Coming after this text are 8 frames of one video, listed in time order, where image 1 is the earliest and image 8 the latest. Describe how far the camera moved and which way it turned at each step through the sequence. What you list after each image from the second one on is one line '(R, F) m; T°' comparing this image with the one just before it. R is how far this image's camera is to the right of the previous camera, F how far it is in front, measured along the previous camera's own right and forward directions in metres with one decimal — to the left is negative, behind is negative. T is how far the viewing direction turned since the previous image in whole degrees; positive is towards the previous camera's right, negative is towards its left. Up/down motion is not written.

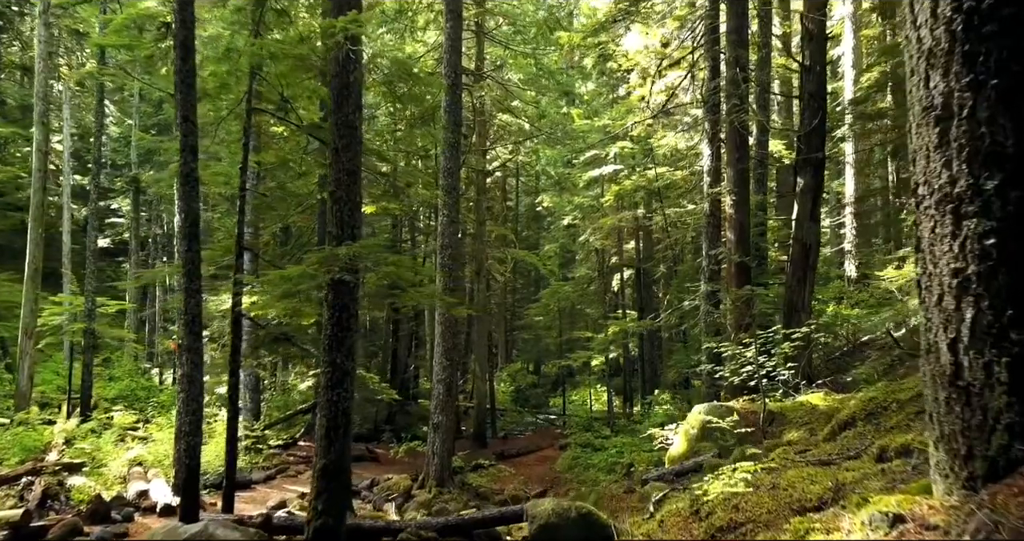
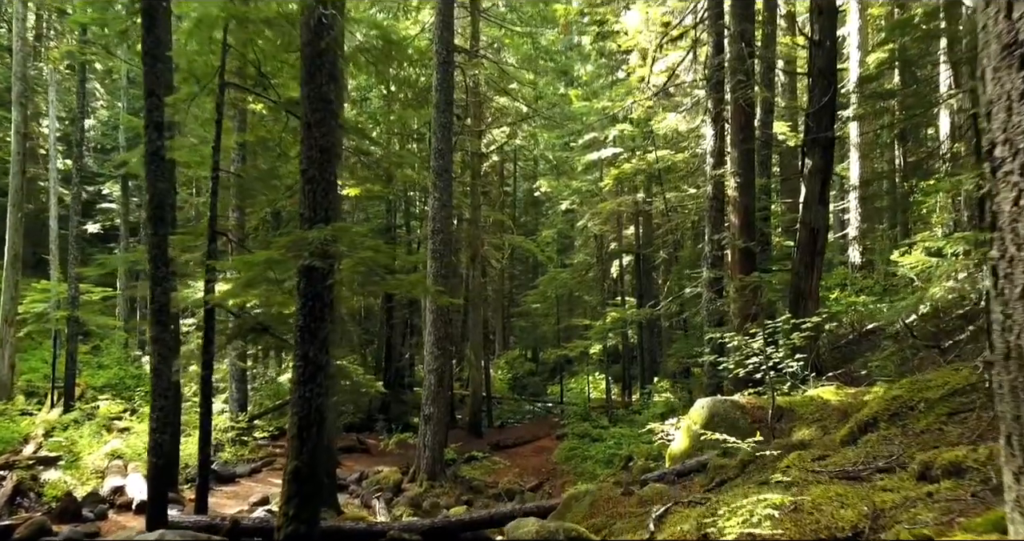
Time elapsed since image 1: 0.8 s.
(+0.1, +0.5) m; 0°
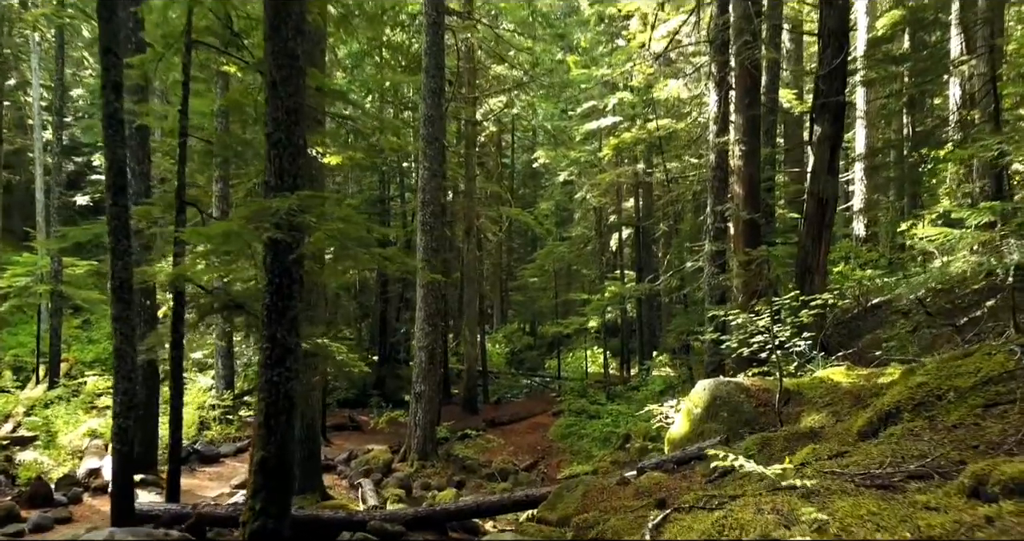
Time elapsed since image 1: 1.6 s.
(+0.1, +0.5) m; 0°
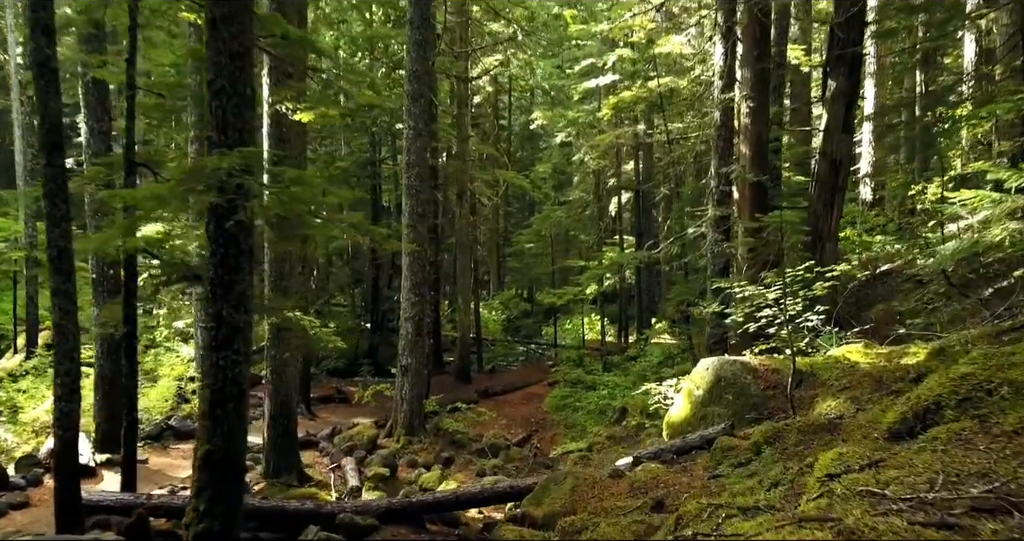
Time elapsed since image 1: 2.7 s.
(+0.1, +0.7) m; 0°
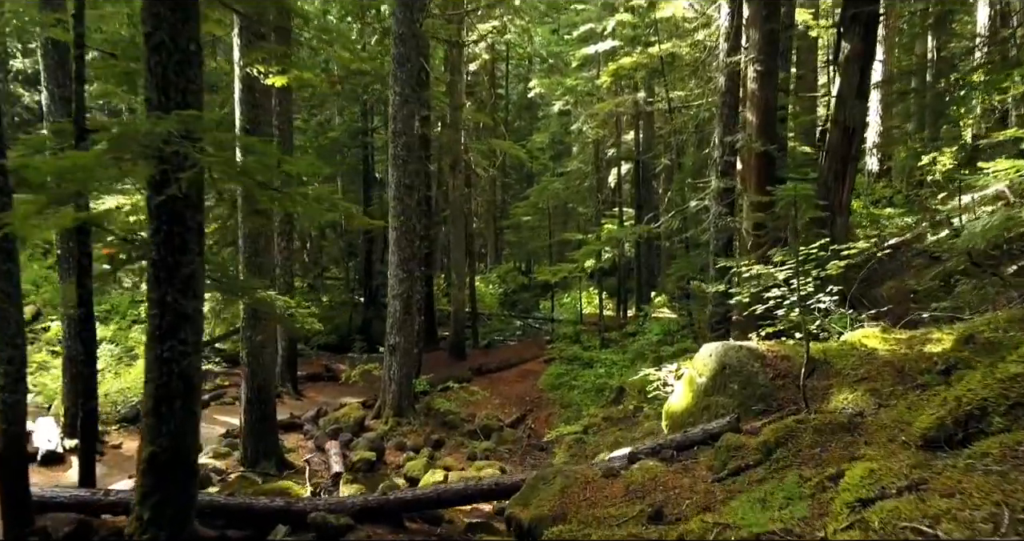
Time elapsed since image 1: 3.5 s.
(+0.1, +0.6) m; 0°
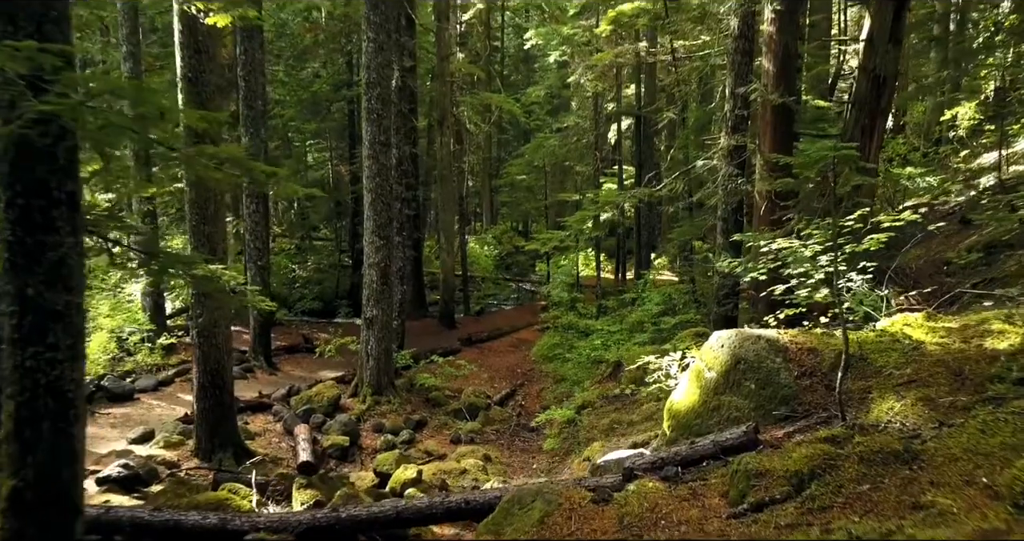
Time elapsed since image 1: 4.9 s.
(+0.2, +1.0) m; 0°
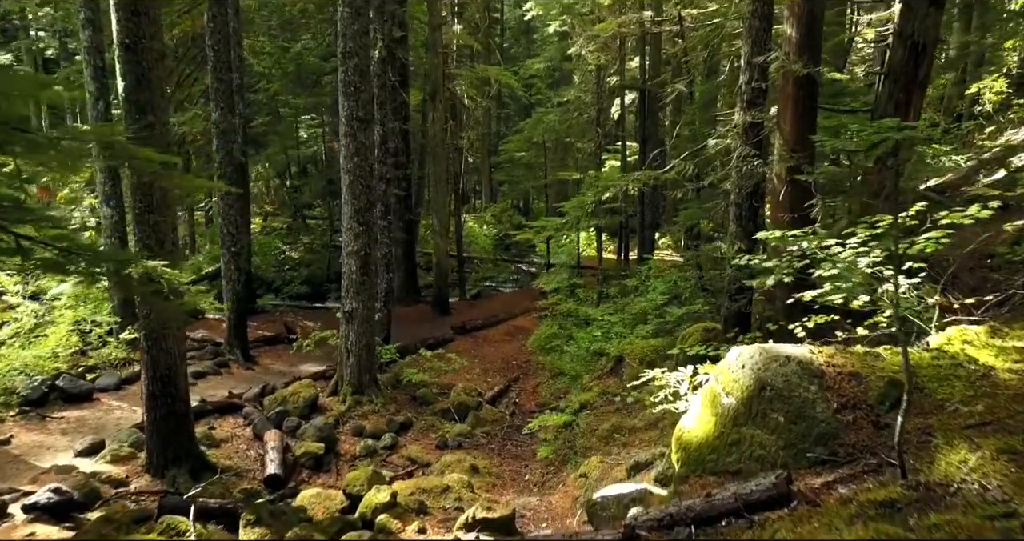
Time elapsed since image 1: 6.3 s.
(+0.1, +0.9) m; 0°
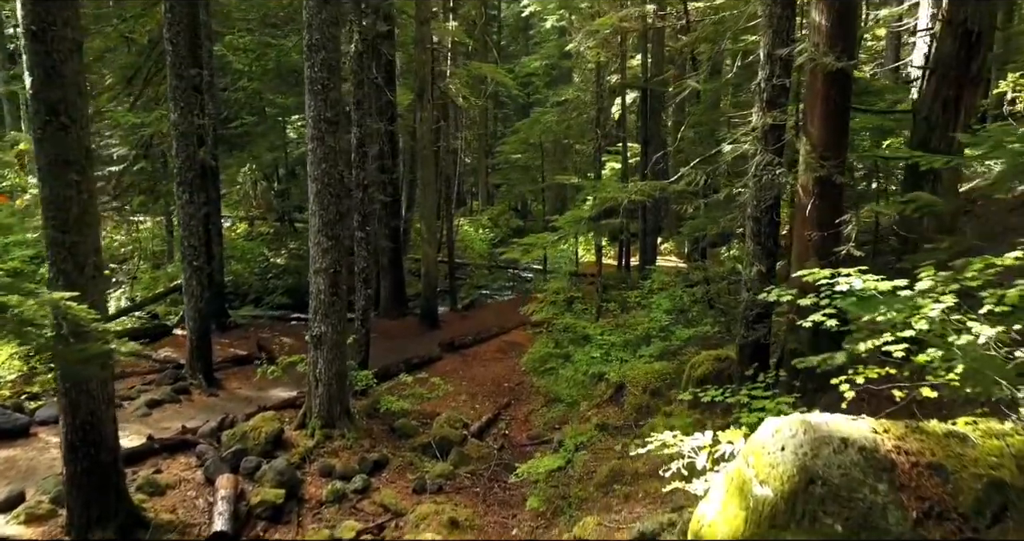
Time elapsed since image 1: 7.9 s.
(+0.1, +1.0) m; 0°
